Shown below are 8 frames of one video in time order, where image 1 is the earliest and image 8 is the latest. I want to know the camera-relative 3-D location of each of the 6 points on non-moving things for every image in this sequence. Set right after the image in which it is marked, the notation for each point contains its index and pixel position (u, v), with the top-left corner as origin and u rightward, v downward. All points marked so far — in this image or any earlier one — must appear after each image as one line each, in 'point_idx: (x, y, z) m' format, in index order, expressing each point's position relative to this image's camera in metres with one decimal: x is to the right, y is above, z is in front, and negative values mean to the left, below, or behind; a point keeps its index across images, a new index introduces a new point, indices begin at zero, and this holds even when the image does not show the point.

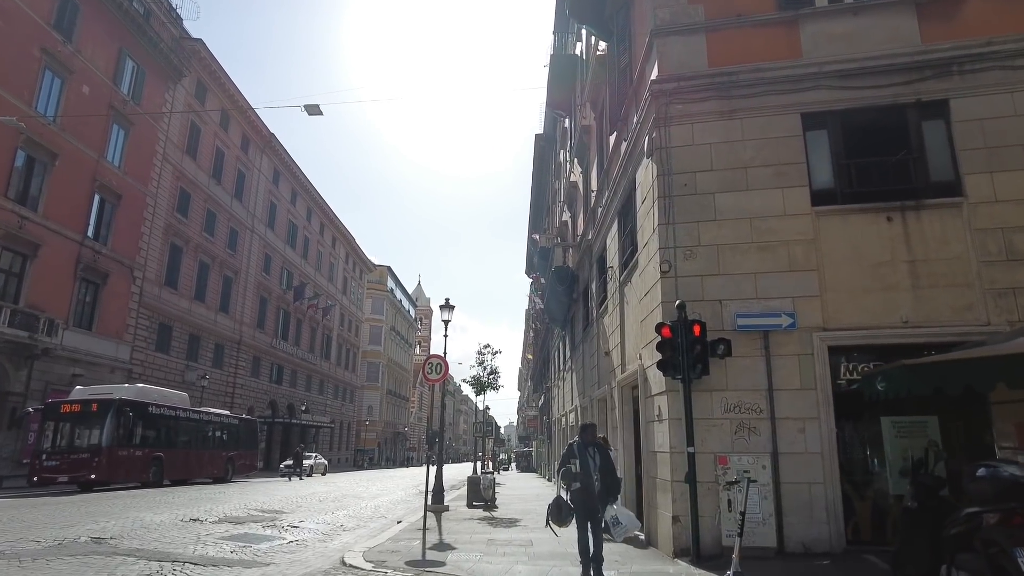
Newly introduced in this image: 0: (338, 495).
0: (-5.3, -6.4, +19.3) m
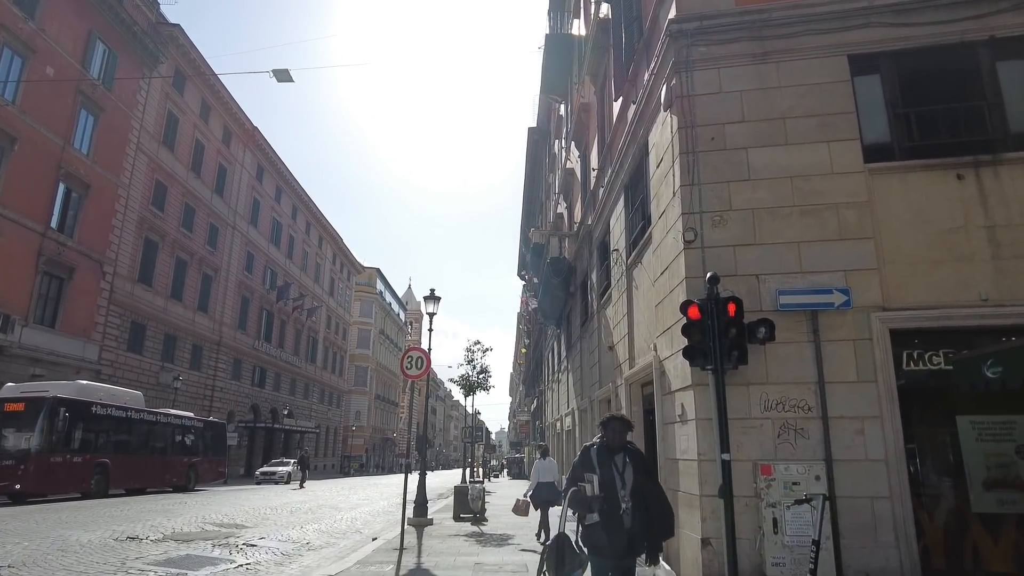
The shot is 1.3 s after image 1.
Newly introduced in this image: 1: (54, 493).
0: (-5.6, -6.1, +17.7) m
1: (-10.4, -4.5, +14.0) m
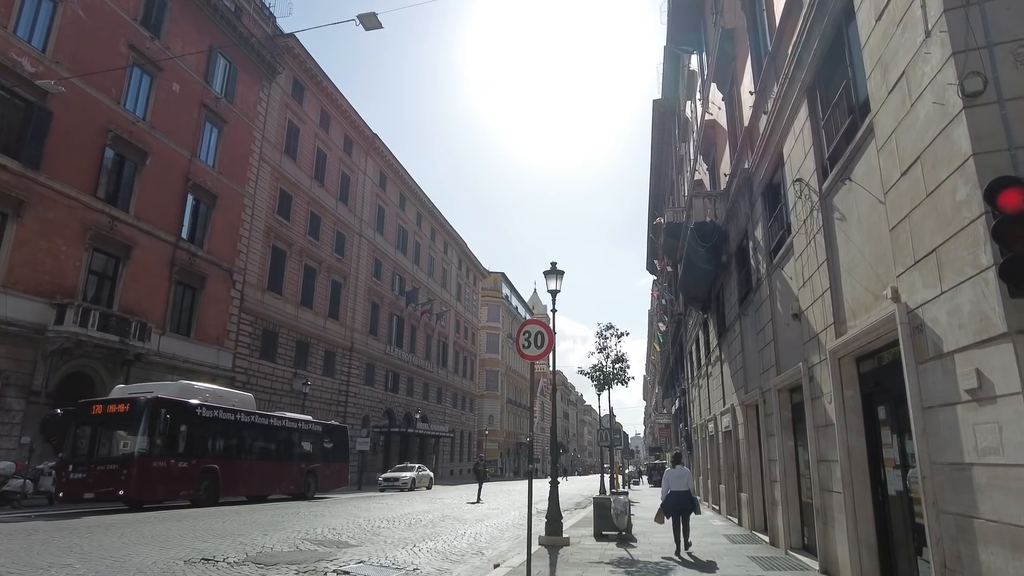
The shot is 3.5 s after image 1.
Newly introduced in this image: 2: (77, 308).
0: (-1.9, -5.8, +15.9) m
1: (-7.5, -4.5, +13.2) m
2: (-13.3, -0.6, +19.3) m
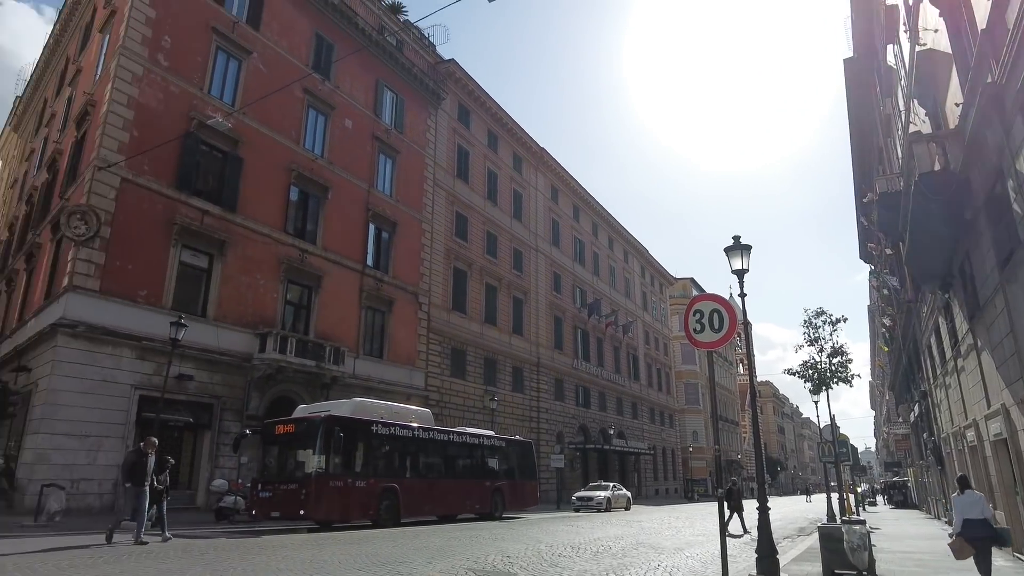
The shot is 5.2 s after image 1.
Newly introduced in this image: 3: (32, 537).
0: (+2.6, -5.7, +14.0) m
1: (-3.7, -4.8, +13.2) m
2: (-7.7, -1.6, +20.8) m
3: (-8.2, -4.3, +10.5) m
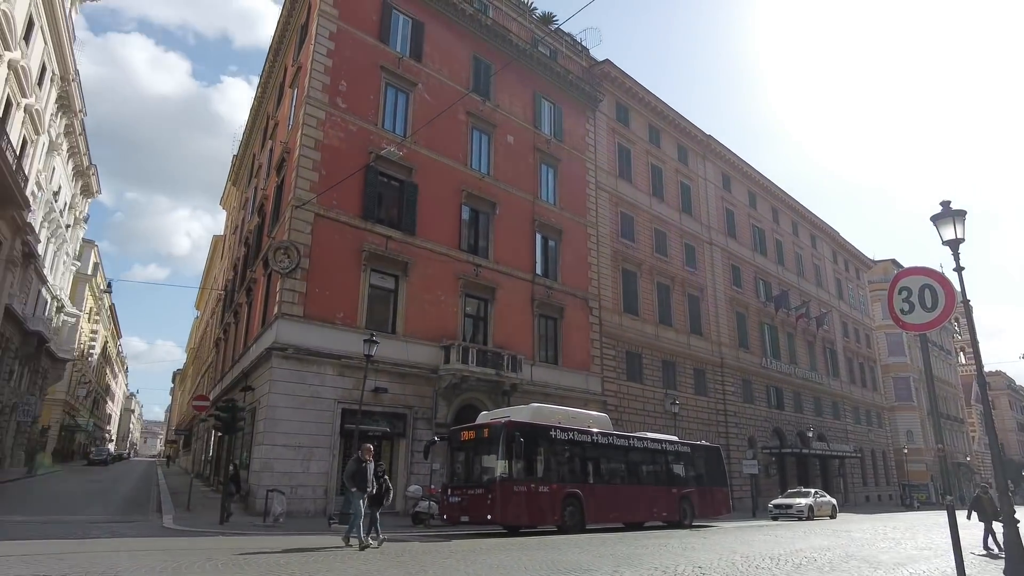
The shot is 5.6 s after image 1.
0: (+6.5, -5.4, +12.6) m
1: (+0.3, -5.1, +13.4) m
2: (-1.8, -2.1, +22.0) m
3: (-4.8, -4.8, +12.1) m
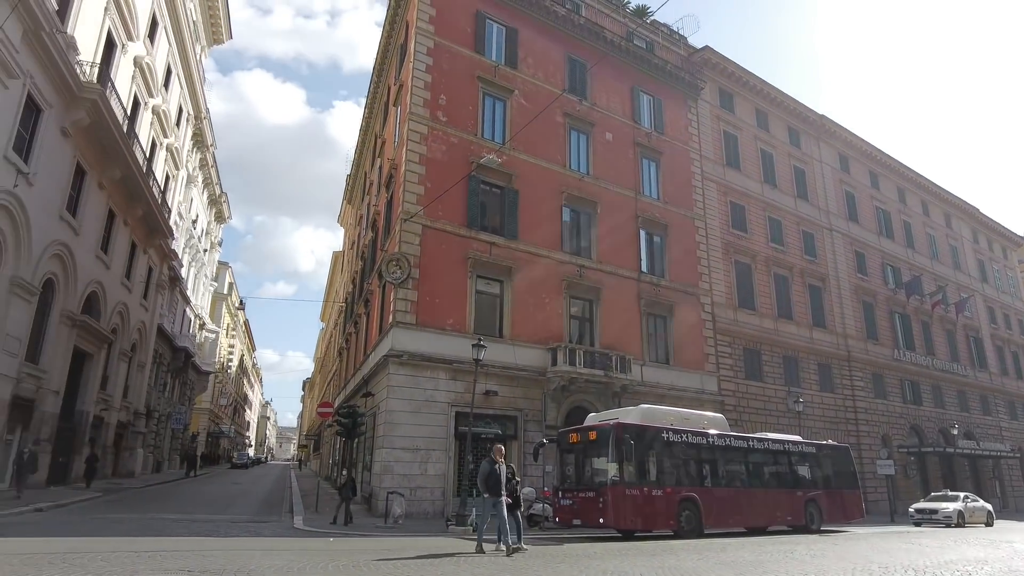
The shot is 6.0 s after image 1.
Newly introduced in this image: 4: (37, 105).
0: (+8.8, -5.1, +11.3) m
1: (+2.7, -5.0, +13.2) m
2: (+1.9, -2.2, +22.0) m
3: (-2.5, -5.0, +12.7) m
4: (-13.8, +5.3, +18.1) m
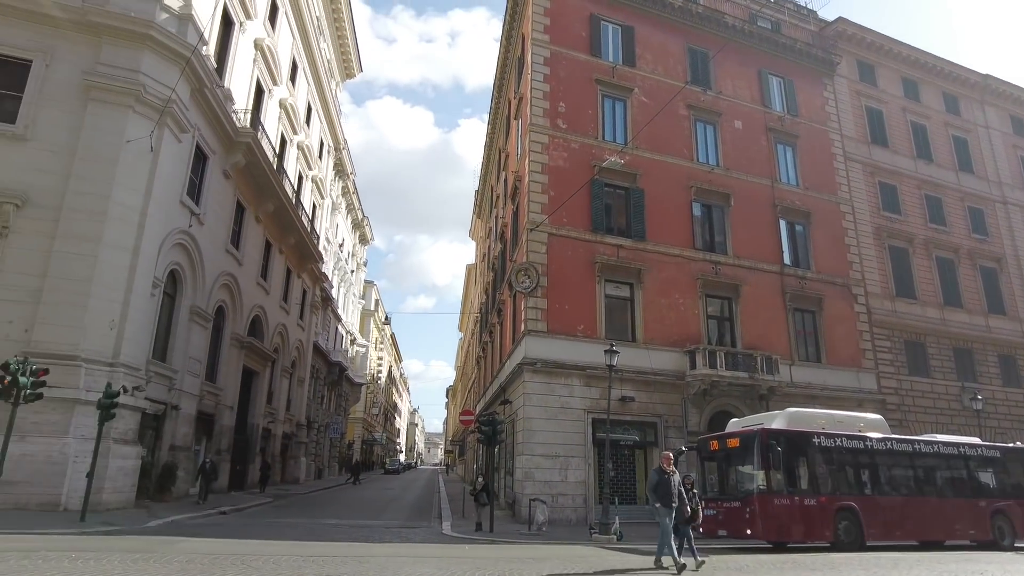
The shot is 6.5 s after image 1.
0: (+11.1, -4.6, +9.2) m
1: (+5.6, -4.9, +12.3) m
2: (+6.4, -2.1, +21.1) m
3: (+0.4, -5.2, +12.9) m
4: (-10.1, +4.4, +20.6) m
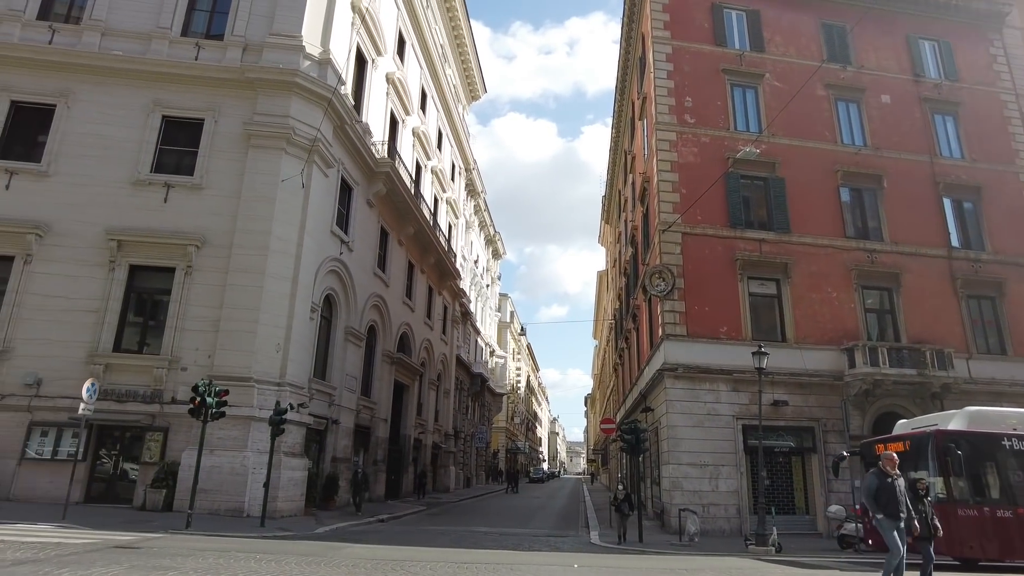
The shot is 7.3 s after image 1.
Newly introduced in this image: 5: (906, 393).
0: (+13.0, -4.0, +6.5) m
1: (+8.3, -4.6, +10.7) m
2: (+10.8, -1.8, +19.2) m
3: (+3.3, -5.3, +12.4) m
4: (-5.8, +3.7, +22.3) m
5: (+12.2, -3.2, +19.3) m
